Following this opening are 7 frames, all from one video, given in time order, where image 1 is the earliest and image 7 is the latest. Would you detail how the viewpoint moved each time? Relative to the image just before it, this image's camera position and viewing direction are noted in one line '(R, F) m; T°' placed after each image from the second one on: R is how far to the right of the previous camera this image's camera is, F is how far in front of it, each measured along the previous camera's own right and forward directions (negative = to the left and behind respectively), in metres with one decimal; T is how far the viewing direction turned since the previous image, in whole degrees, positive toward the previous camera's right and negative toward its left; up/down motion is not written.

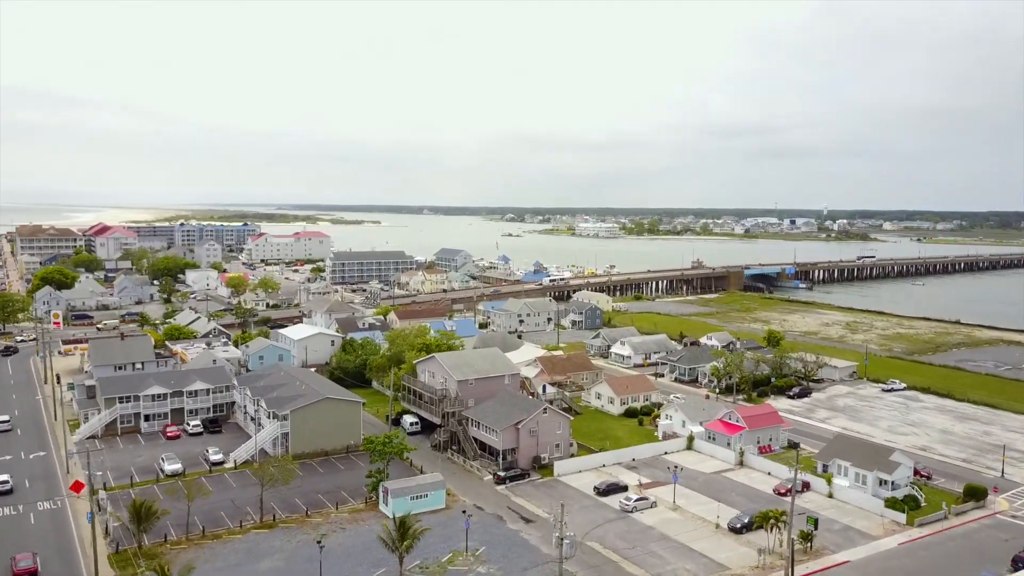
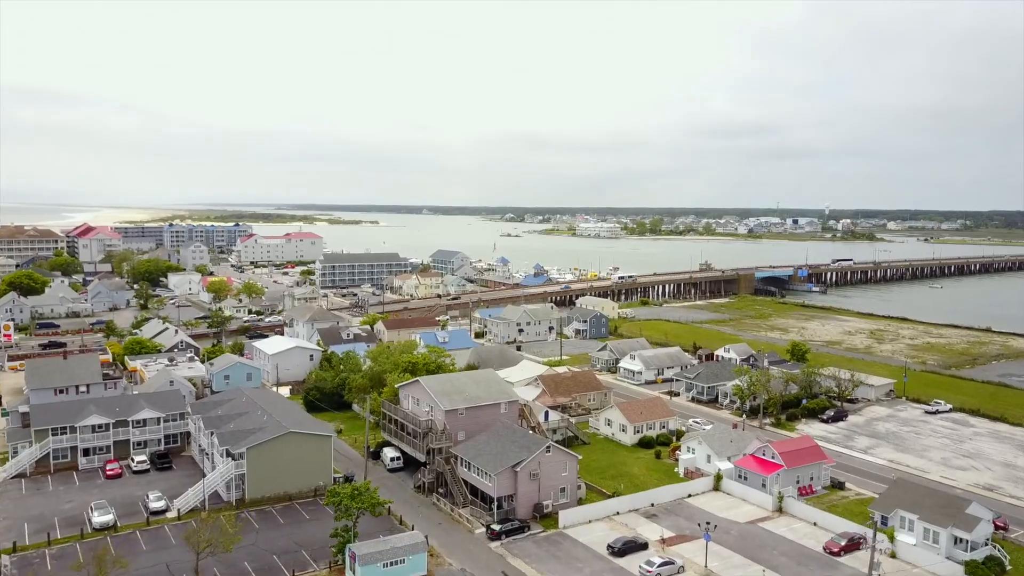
(+0.1, +4.5) m; 0°
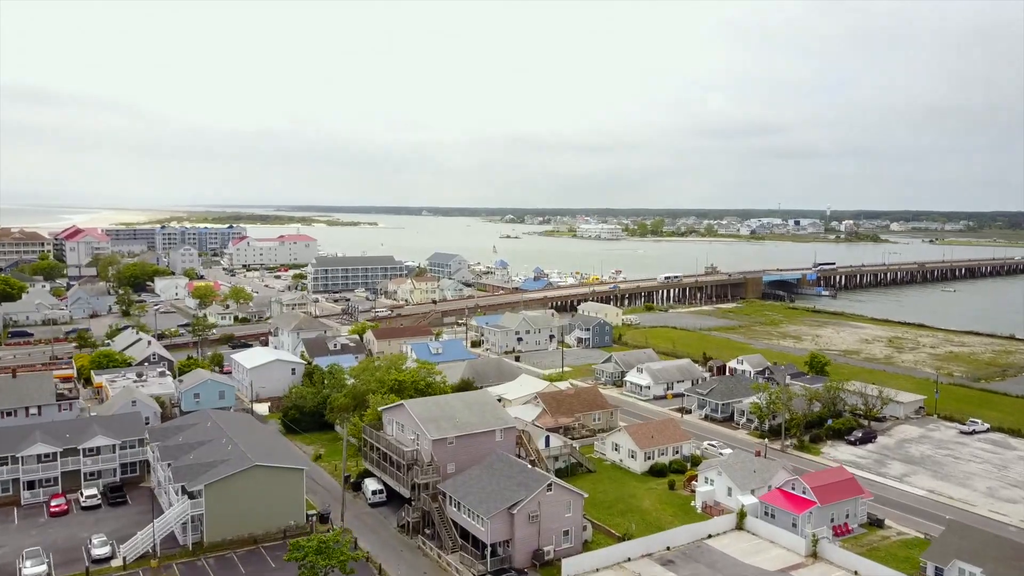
(+0.1, +3.0) m; 0°
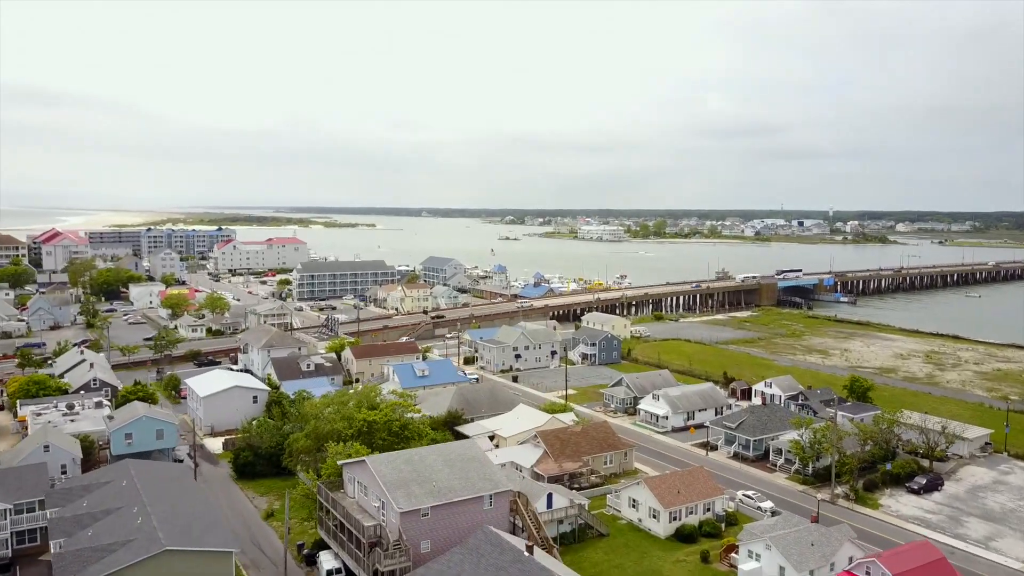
(+0.2, +5.3) m; 0°
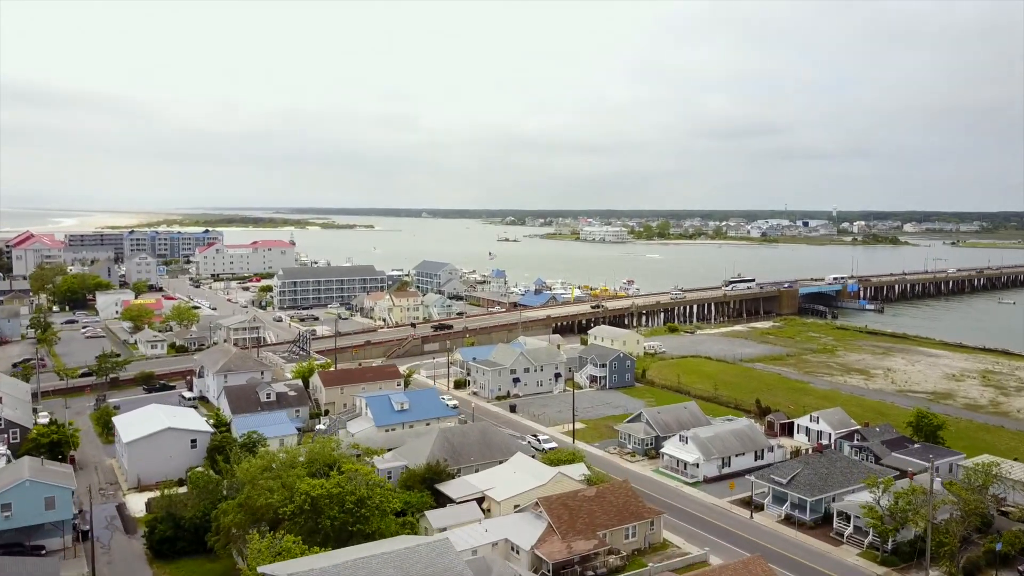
(+0.2, +6.1) m; 0°
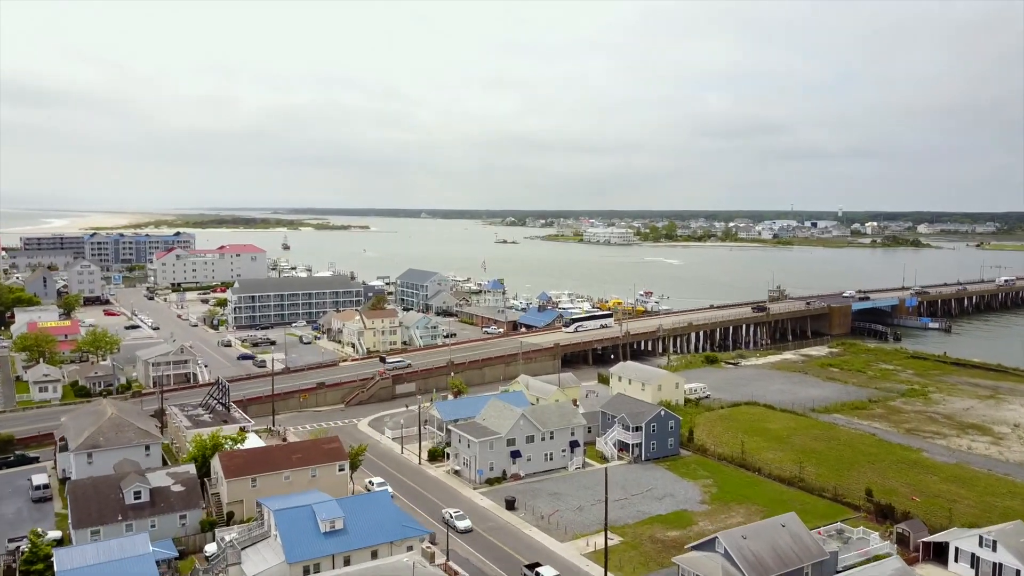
(+0.1, +11.7) m; 0°
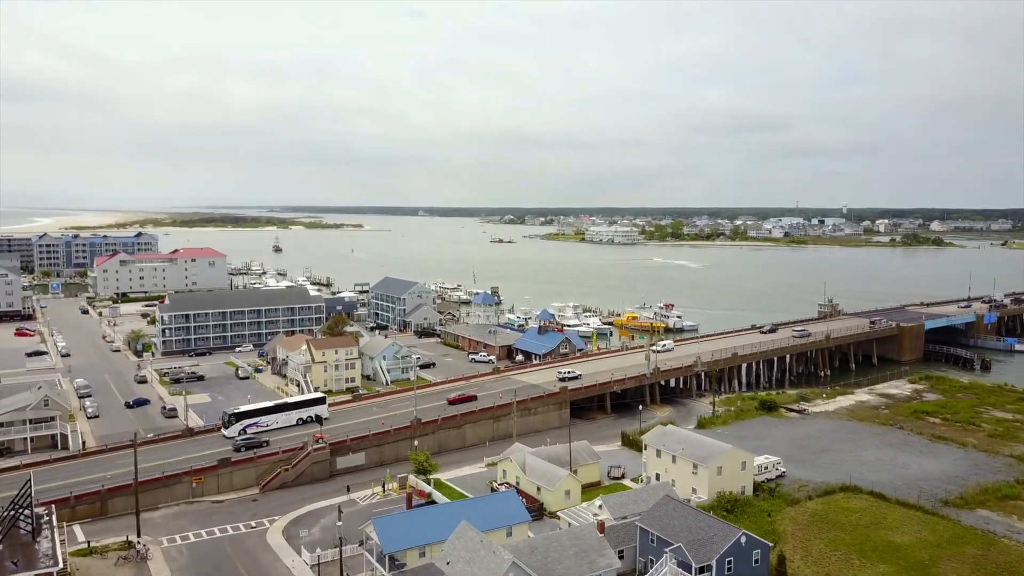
(+0.3, +11.7) m; 0°
